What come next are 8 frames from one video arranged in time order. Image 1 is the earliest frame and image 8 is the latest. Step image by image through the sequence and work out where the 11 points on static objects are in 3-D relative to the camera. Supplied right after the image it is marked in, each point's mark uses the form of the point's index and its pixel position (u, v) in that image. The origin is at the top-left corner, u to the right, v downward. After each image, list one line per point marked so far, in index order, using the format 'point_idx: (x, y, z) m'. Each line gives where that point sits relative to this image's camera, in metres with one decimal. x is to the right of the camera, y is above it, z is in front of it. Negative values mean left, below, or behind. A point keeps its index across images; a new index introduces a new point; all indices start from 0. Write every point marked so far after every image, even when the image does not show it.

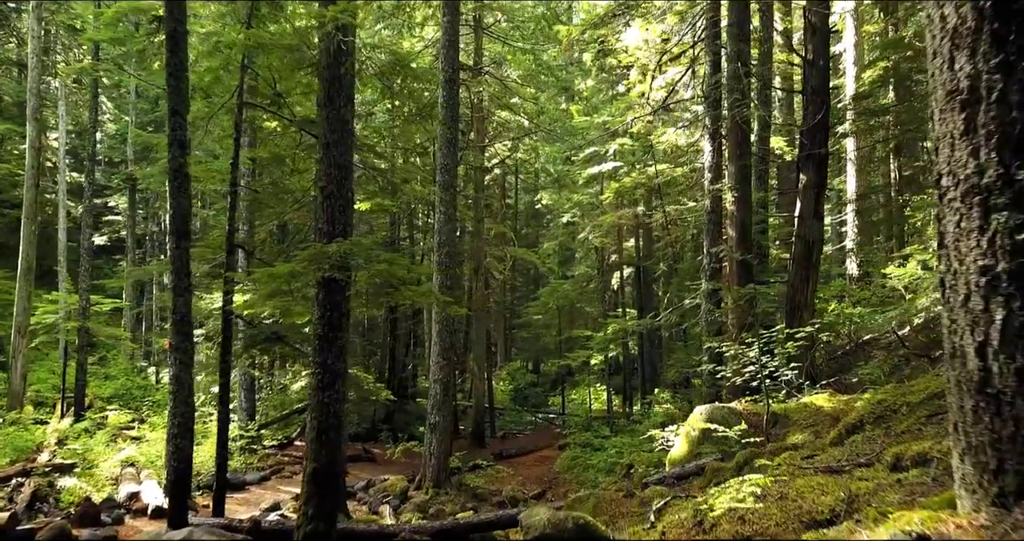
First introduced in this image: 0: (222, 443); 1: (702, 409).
0: (-3.3, -2.0, +8.1) m
1: (+2.1, -1.5, +7.9) m
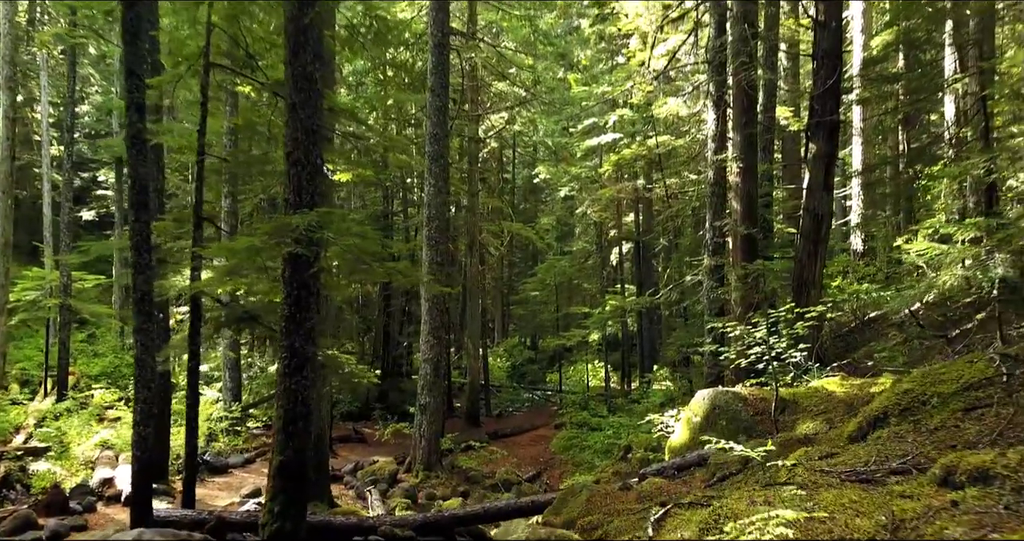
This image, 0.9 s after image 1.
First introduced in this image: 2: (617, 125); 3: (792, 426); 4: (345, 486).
0: (-3.4, -1.7, +7.6) m
1: (+2.0, -1.3, +7.4) m
2: (+2.8, +3.8, +18.9) m
3: (+2.5, -1.4, +6.3) m
4: (-2.7, -3.5, +11.6) m
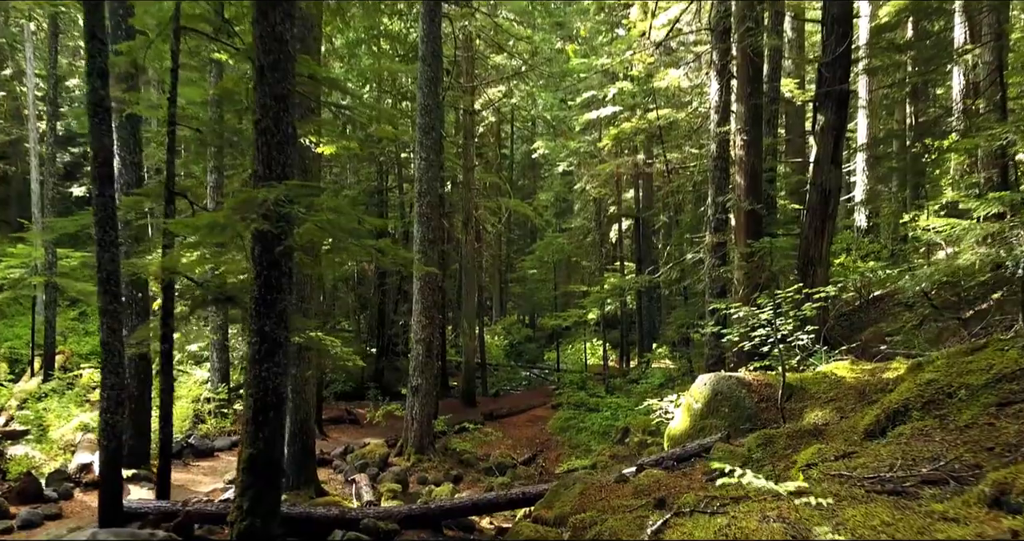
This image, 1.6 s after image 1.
0: (-3.5, -1.5, +7.2) m
1: (+1.9, -1.1, +7.0) m
2: (+2.7, +4.4, +18.4) m
3: (+2.4, -1.2, +5.9) m
4: (-2.8, -3.1, +11.2) m
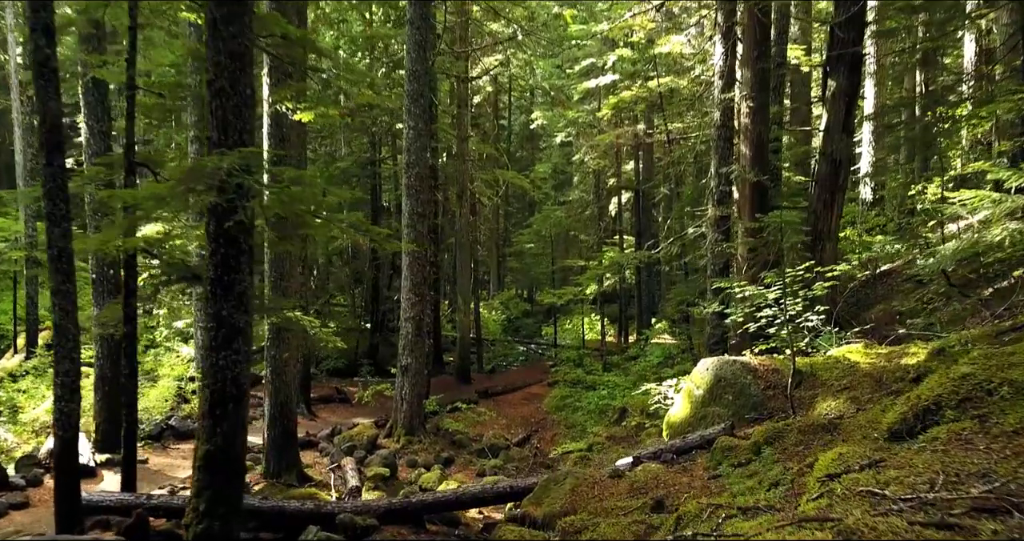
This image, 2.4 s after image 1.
0: (-3.6, -1.2, +6.7) m
1: (+1.8, -0.8, +6.5) m
2: (+2.5, +5.0, +17.7) m
3: (+2.3, -1.0, +5.5) m
4: (-2.9, -2.7, +10.8) m
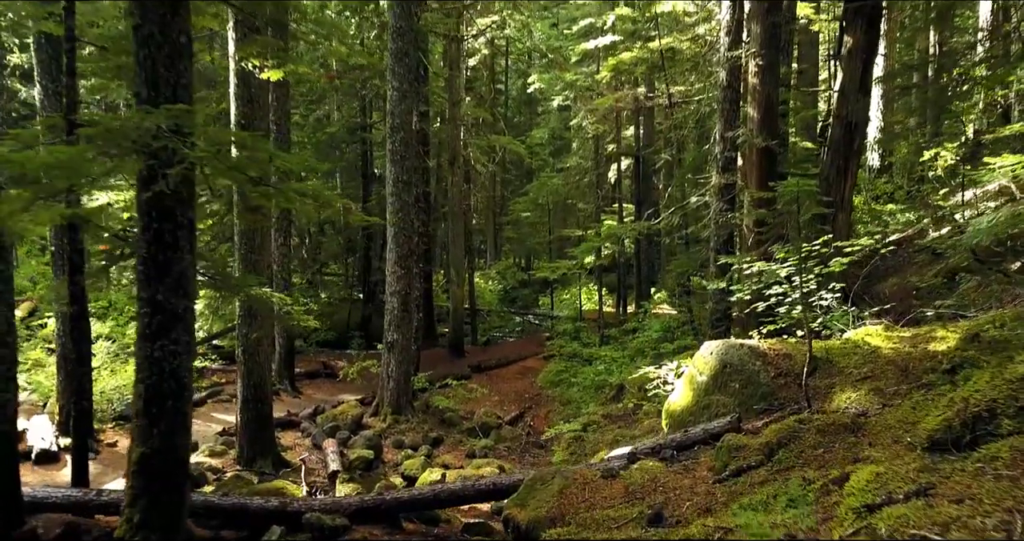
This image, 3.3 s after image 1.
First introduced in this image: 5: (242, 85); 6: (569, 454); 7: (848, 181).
0: (-3.7, -1.0, +6.2) m
1: (+1.6, -0.6, +5.9) m
2: (+2.4, +5.8, +16.8) m
3: (+2.1, -0.9, +4.9) m
4: (-3.0, -2.3, +10.3) m
5: (-3.0, +2.1, +8.0) m
6: (+0.8, -2.5, +9.6) m
7: (+4.0, +1.1, +8.5) m
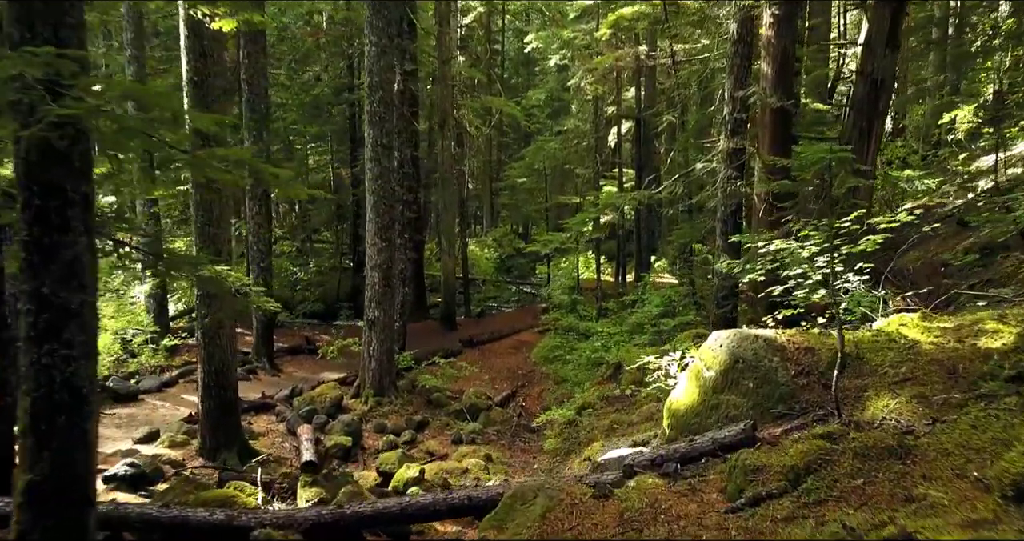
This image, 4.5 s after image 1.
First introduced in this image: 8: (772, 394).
0: (-3.9, -0.9, +5.4) m
1: (+1.5, -0.5, +5.1) m
2: (+2.3, +6.4, +15.7) m
3: (+2.0, -0.8, +4.1) m
4: (-3.2, -2.0, +9.7) m
5: (-3.1, +2.3, +7.1) m
6: (+0.6, -2.1, +9.0) m
7: (+3.8, +1.3, +7.7) m
8: (+1.7, -0.8, +4.6) m
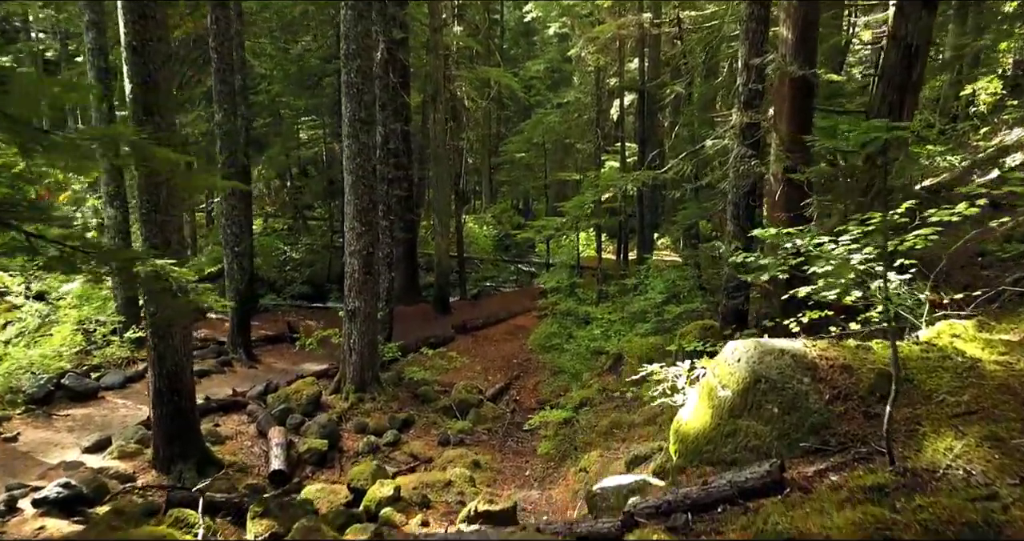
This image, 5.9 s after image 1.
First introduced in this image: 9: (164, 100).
0: (-4.0, -0.9, +4.7) m
1: (+1.4, -0.5, +4.3) m
2: (+2.2, +6.8, +14.7) m
3: (+1.9, -0.8, +3.3) m
4: (-3.3, -1.8, +8.9) m
5: (-3.3, +2.4, +6.2) m
6: (+0.5, -2.0, +8.2) m
7: (+3.7, +1.4, +6.8) m
8: (+1.5, -0.8, +3.8) m
9: (-3.1, +1.5, +6.4) m
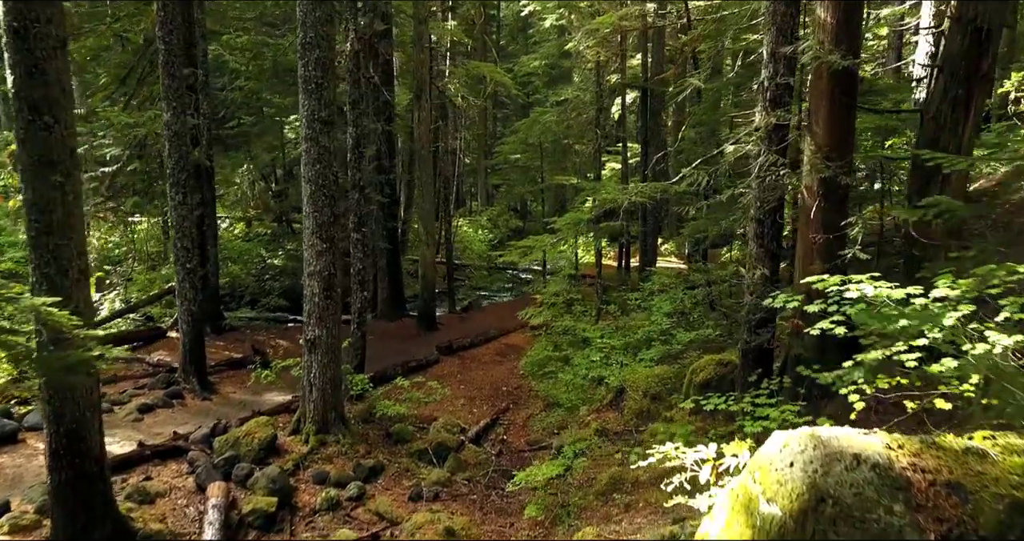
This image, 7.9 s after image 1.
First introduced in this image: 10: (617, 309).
0: (-4.2, -1.1, +3.4) m
1: (+1.2, -0.8, +3.1) m
2: (+2.0, +6.5, +13.4) m
3: (+1.7, -1.1, +2.1) m
4: (-3.4, -2.1, +7.7) m
5: (-3.4, +2.1, +4.9) m
6: (+0.3, -2.3, +7.0) m
7: (+3.6, +1.1, +5.5) m
8: (+1.4, -1.1, +2.6) m
9: (-3.3, +1.3, +5.2) m
10: (+2.0, -0.7, +13.3) m
